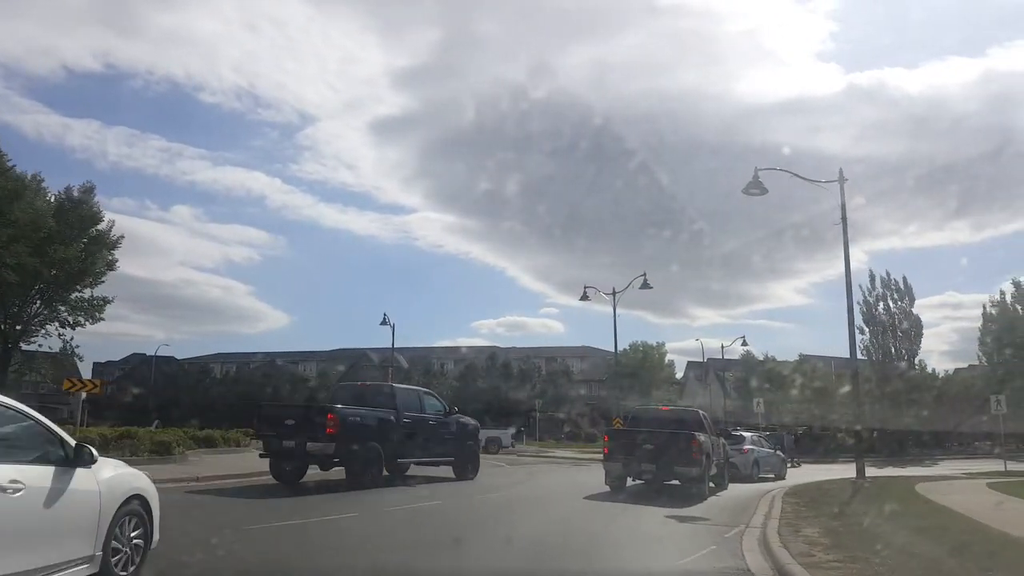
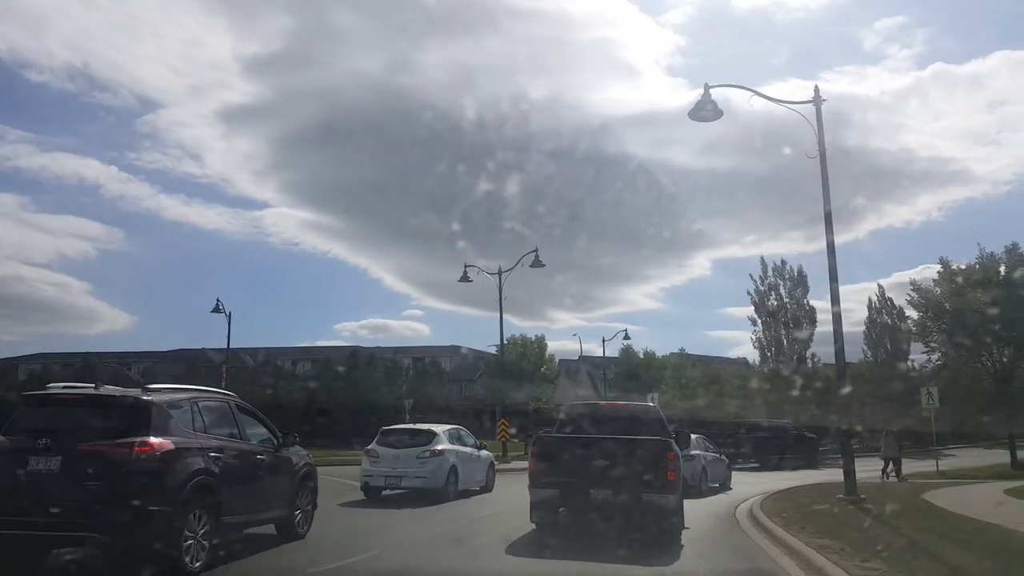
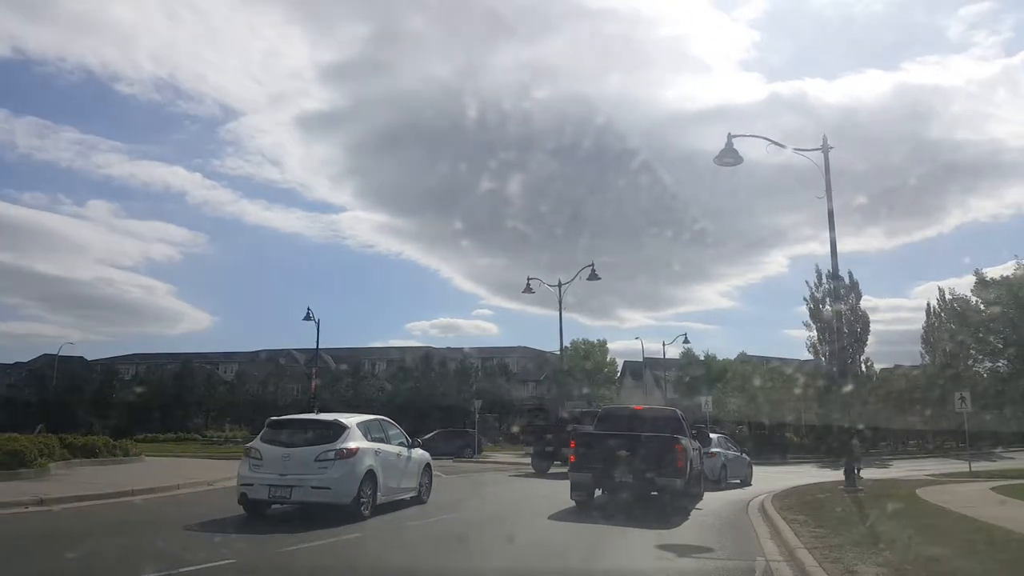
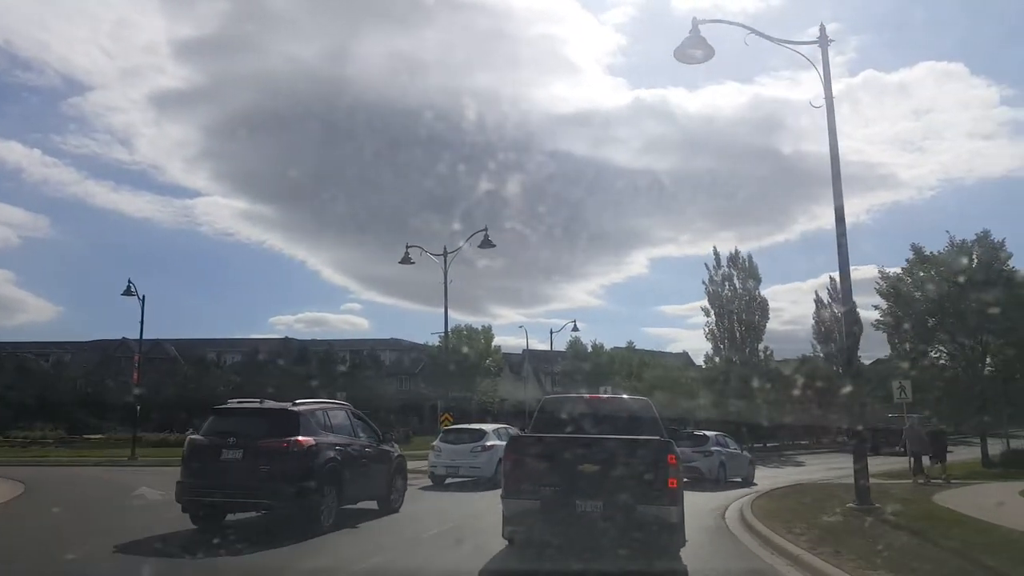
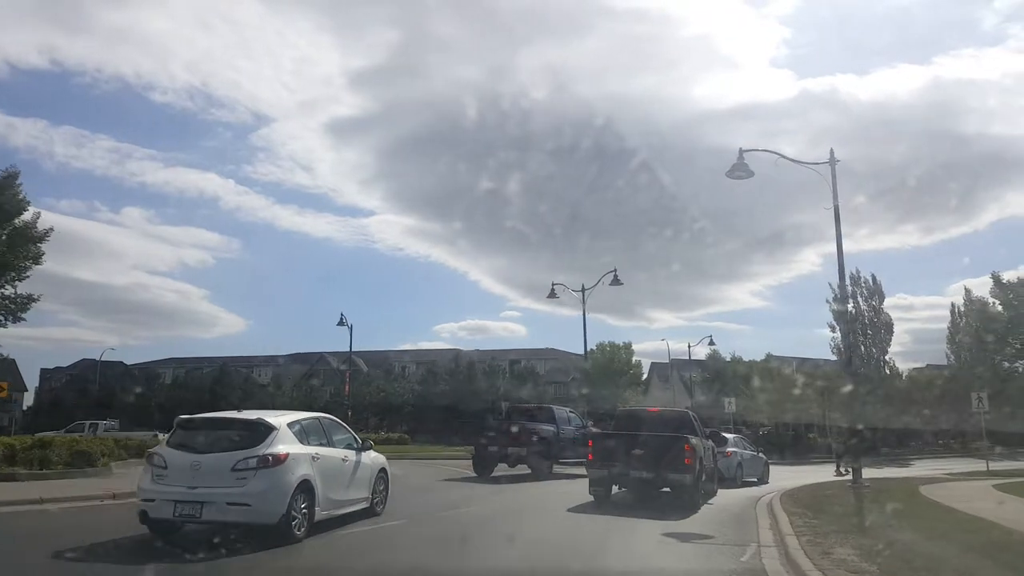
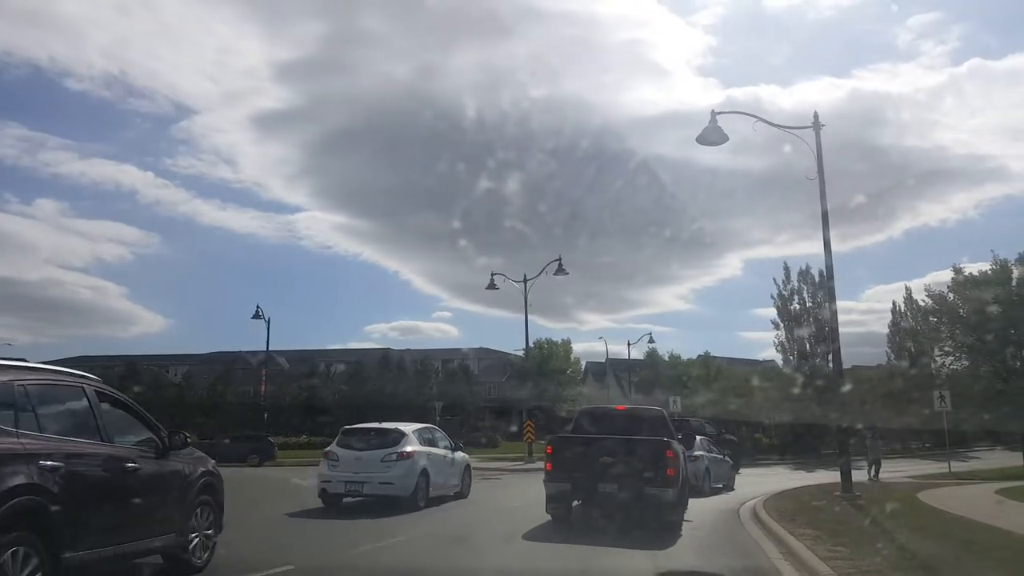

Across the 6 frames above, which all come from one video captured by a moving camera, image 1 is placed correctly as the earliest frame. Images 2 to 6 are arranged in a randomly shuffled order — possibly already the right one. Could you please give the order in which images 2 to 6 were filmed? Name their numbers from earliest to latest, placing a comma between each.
5, 3, 6, 2, 4
